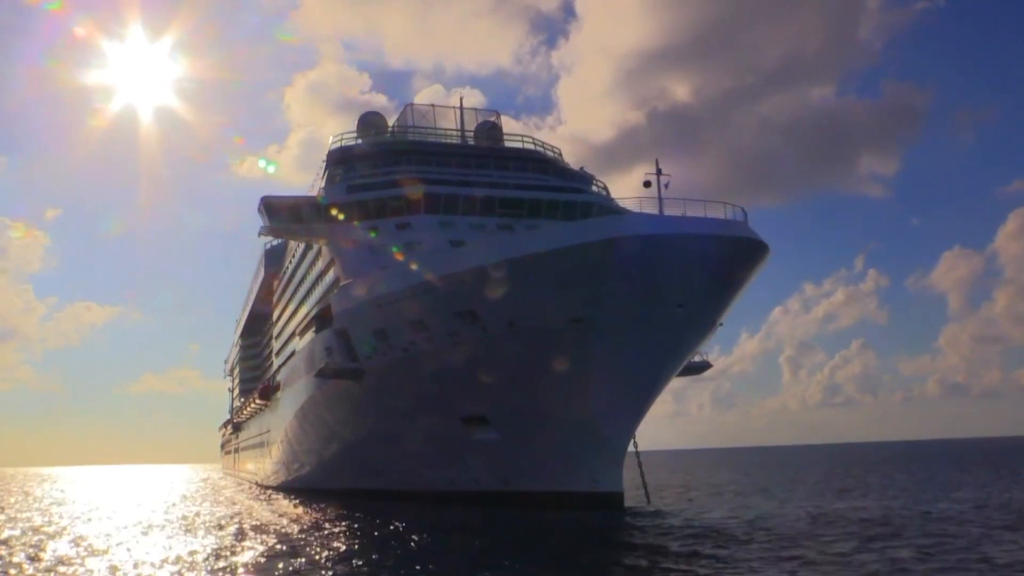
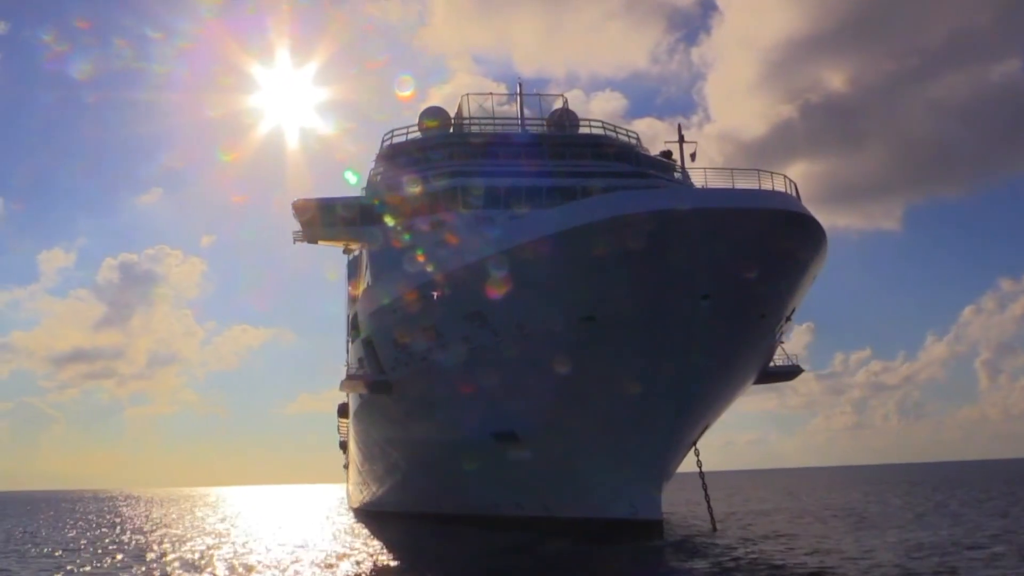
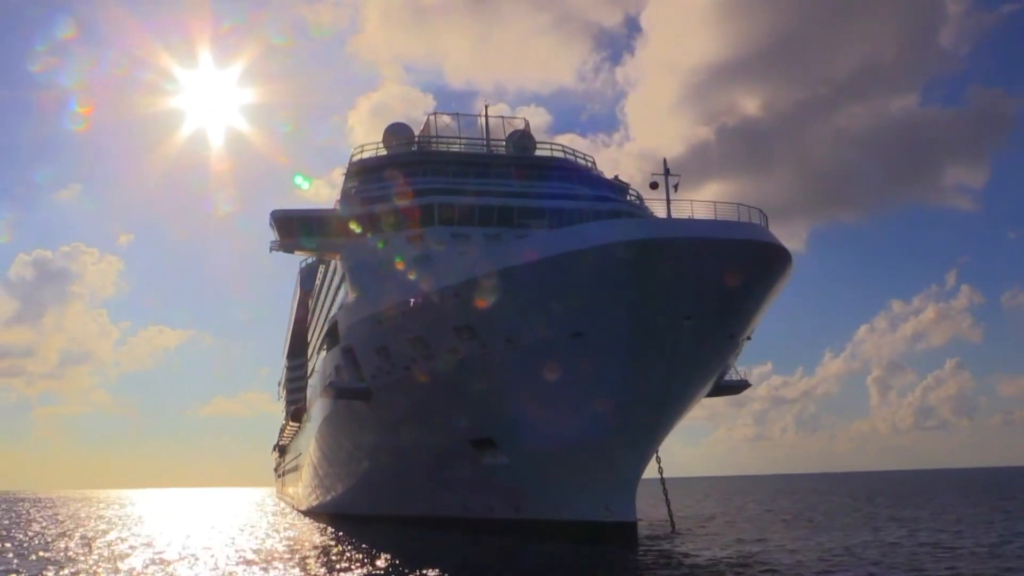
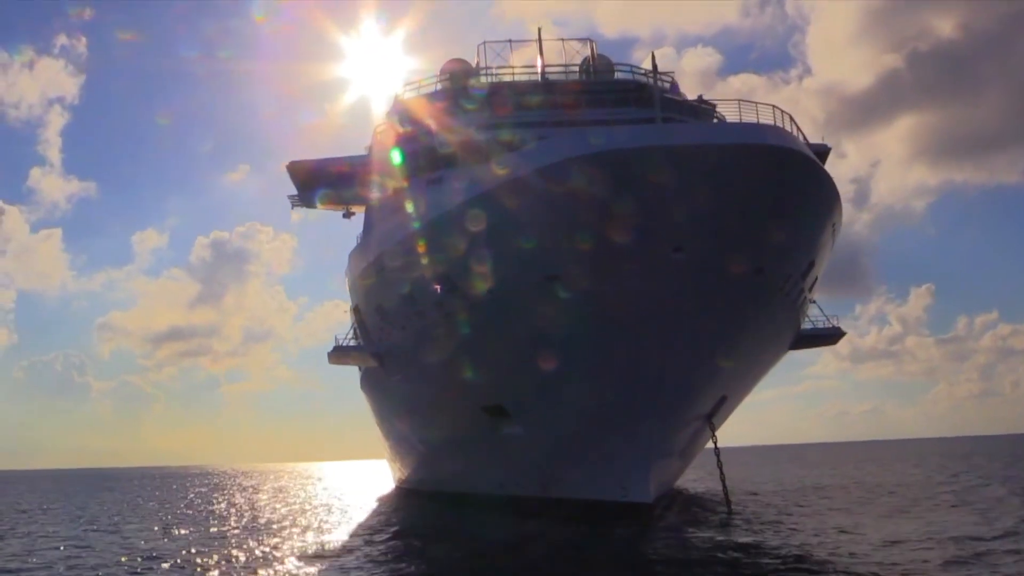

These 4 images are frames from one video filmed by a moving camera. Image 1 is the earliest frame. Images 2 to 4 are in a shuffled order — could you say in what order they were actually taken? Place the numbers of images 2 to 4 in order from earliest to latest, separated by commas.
3, 2, 4
